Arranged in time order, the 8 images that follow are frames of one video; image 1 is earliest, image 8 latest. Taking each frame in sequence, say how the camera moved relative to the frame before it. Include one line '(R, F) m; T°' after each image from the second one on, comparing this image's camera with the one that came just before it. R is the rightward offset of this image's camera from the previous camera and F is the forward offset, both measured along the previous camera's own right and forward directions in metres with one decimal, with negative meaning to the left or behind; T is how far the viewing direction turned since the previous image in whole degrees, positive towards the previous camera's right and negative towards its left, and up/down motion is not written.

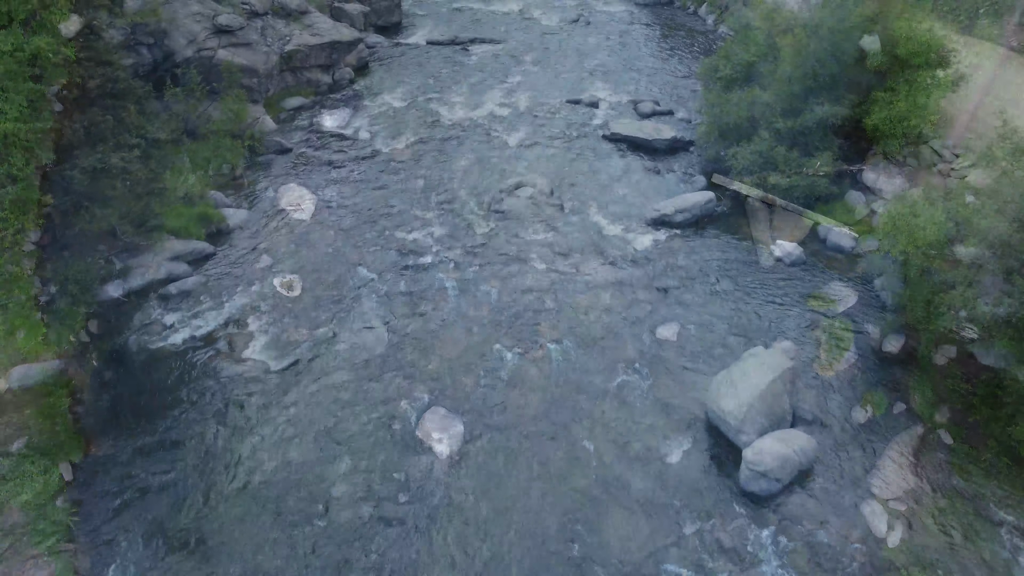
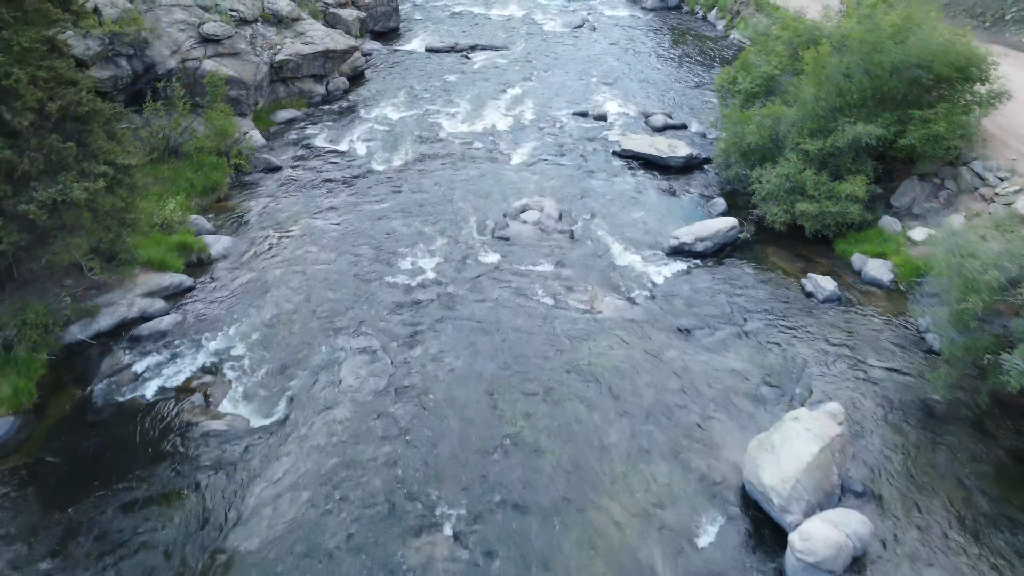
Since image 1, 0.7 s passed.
(-0.2, +1.9) m; 0°
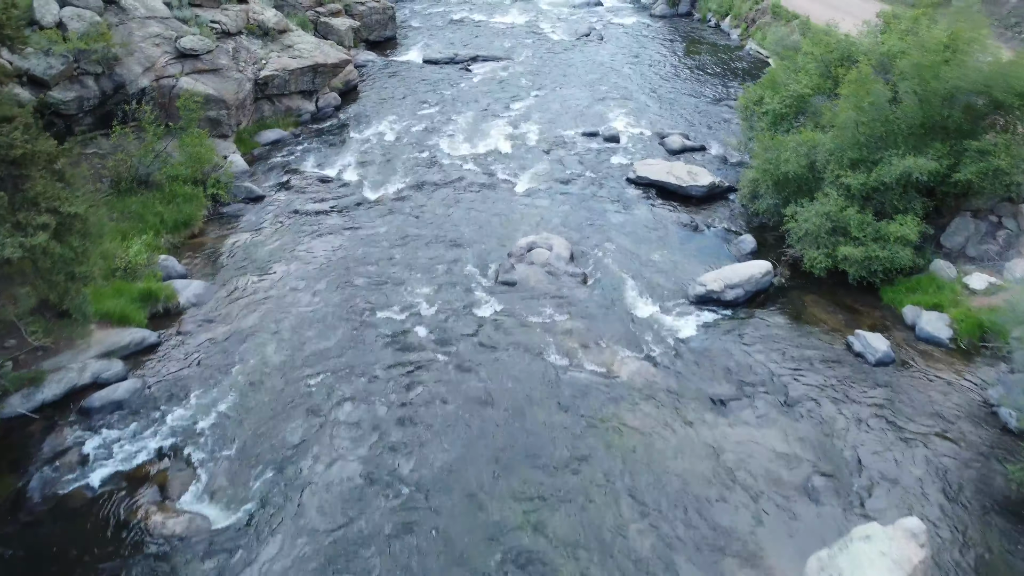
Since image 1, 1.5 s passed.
(-0.1, +2.5) m; 0°
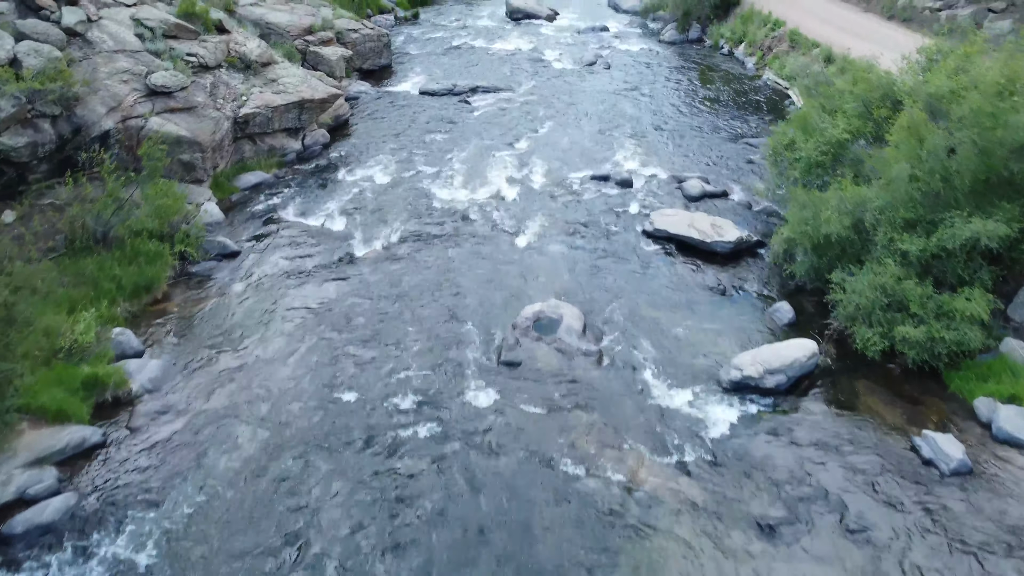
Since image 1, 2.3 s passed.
(-0.1, +2.7) m; 0°
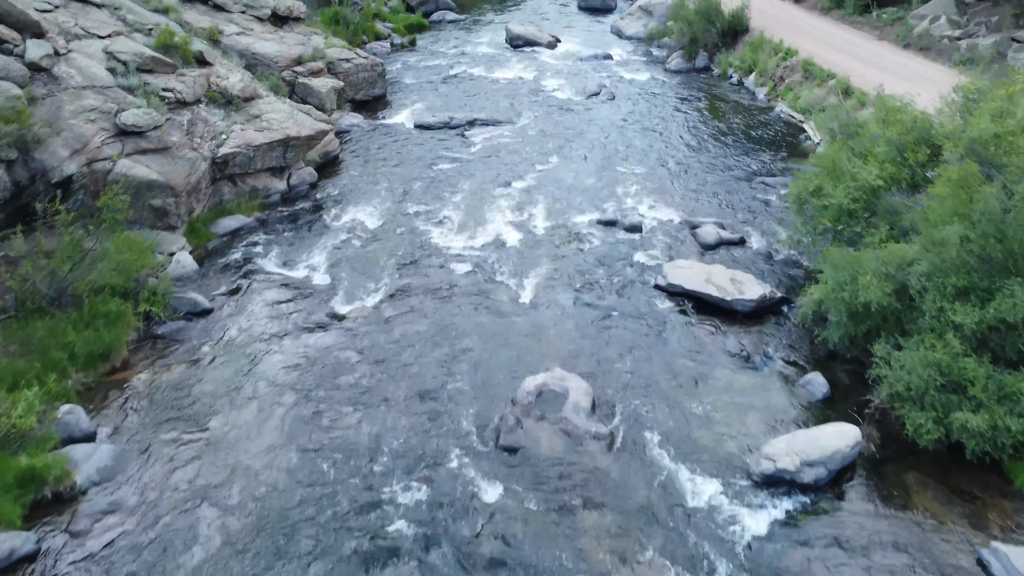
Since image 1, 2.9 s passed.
(0.0, +2.1) m; 0°
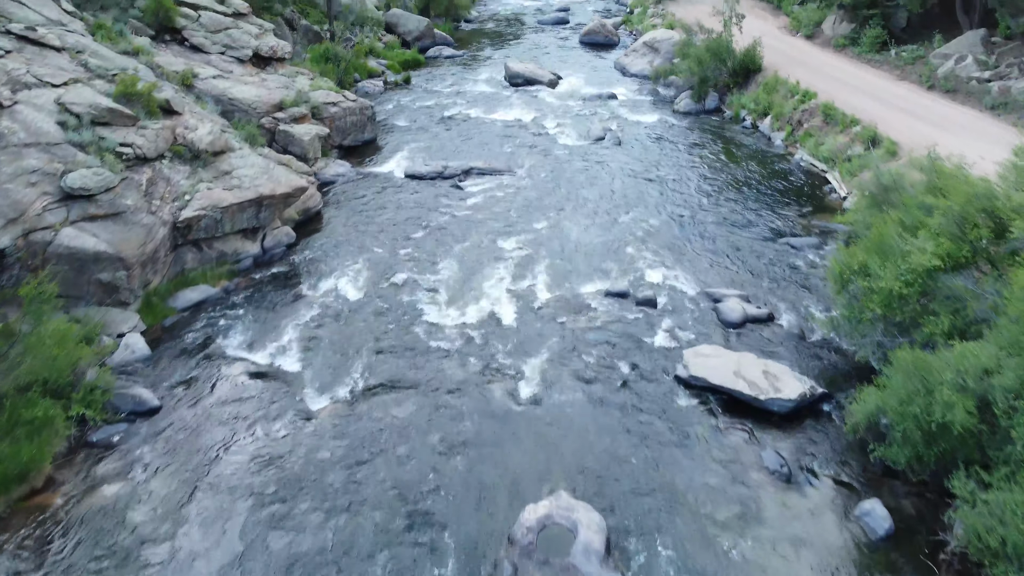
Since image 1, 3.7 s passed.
(+0.1, +2.9) m; 0°
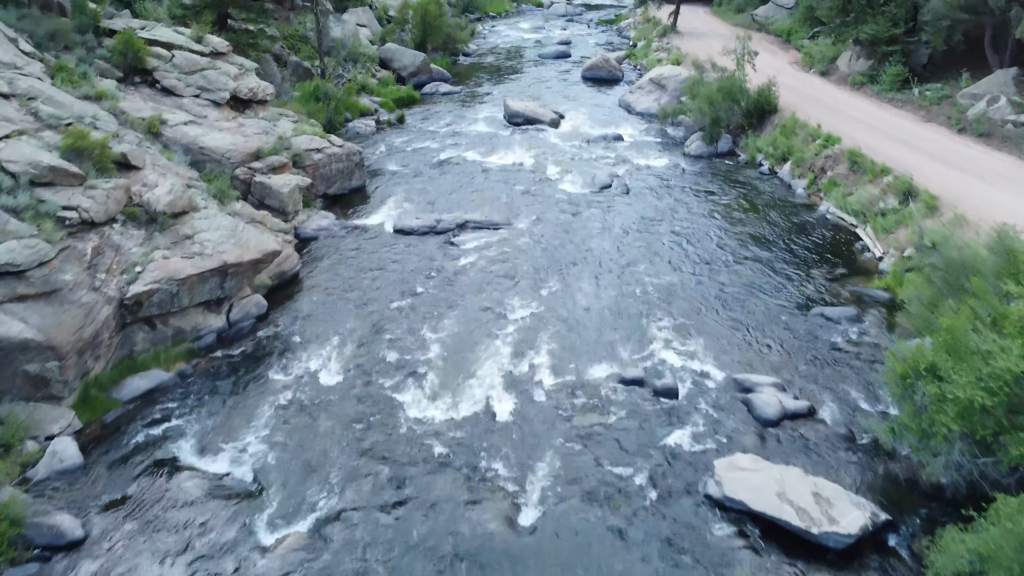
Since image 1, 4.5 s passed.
(0.0, +3.0) m; 0°
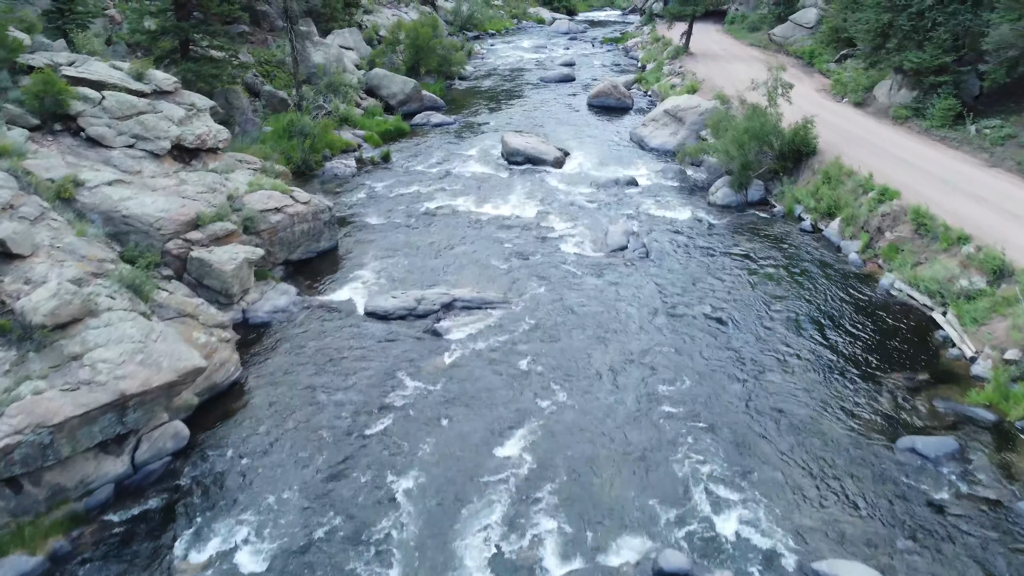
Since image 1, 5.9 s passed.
(+0.1, +5.5) m; 0°
